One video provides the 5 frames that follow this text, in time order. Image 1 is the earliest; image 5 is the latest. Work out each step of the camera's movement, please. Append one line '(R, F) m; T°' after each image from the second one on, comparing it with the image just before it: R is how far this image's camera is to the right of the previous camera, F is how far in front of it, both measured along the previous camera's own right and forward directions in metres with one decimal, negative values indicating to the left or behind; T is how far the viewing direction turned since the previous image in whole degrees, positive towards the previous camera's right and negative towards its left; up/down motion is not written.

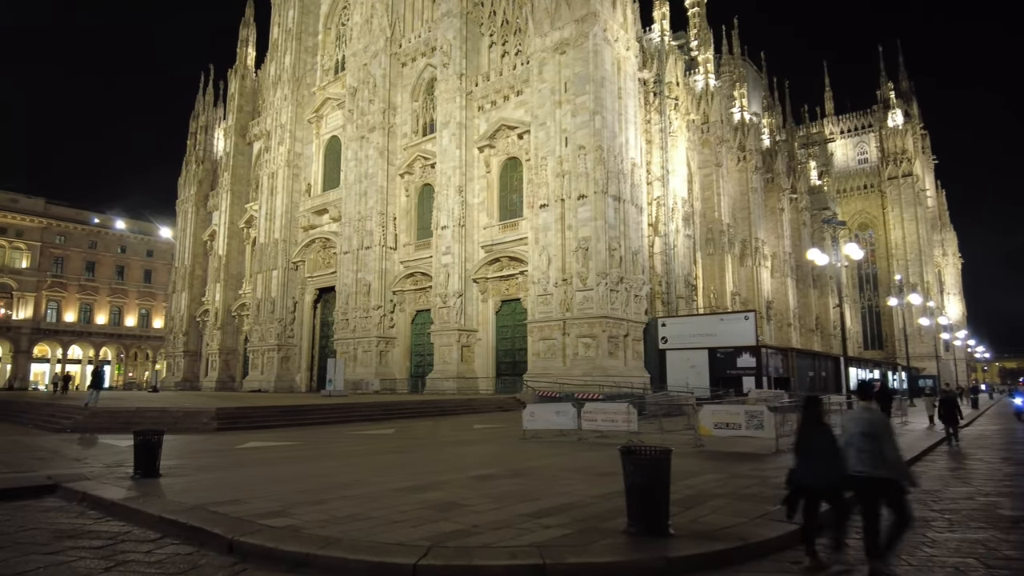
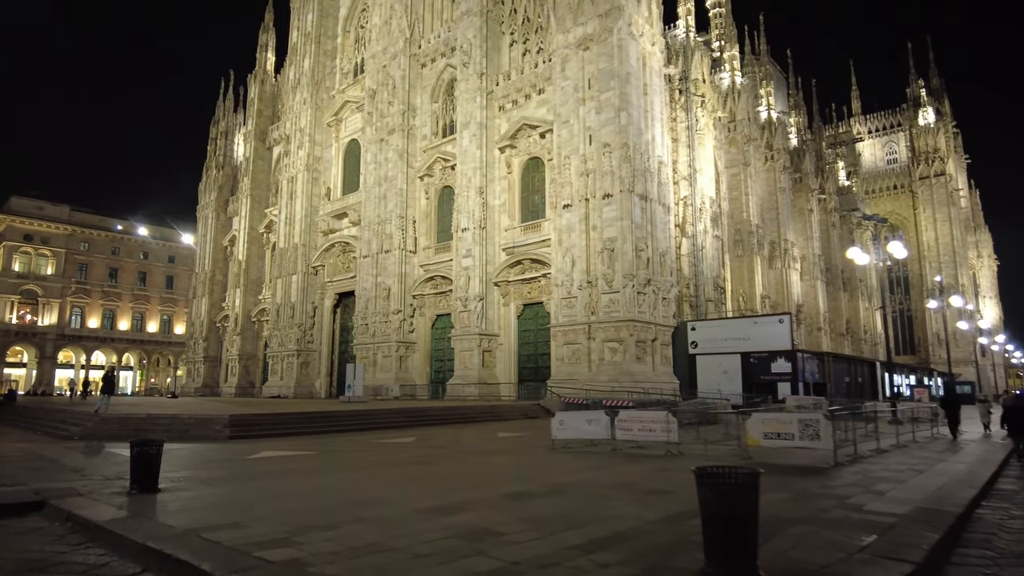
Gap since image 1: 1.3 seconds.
(-0.1, +0.7) m; -2°
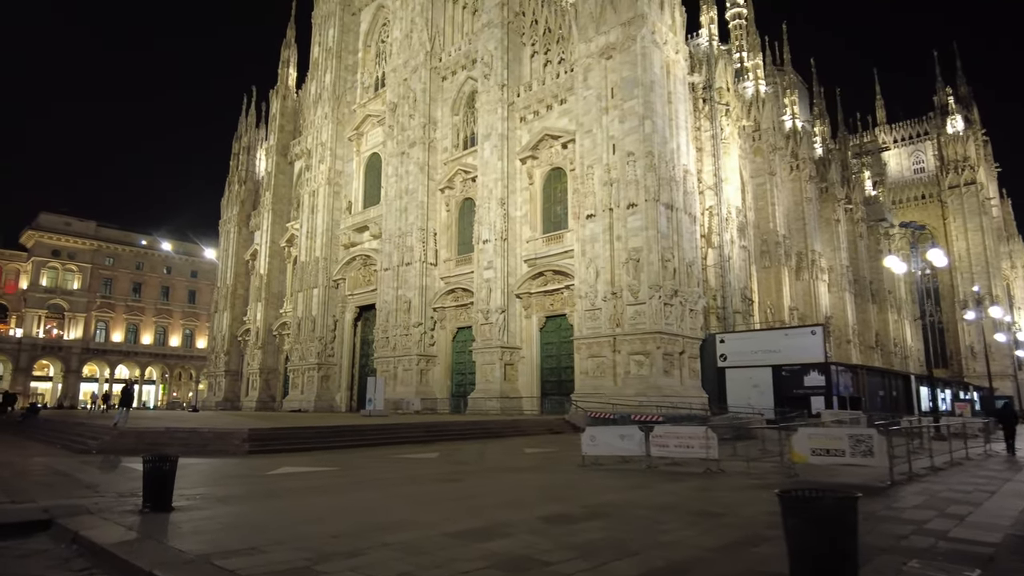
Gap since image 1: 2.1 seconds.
(-0.1, +0.4) m; -2°
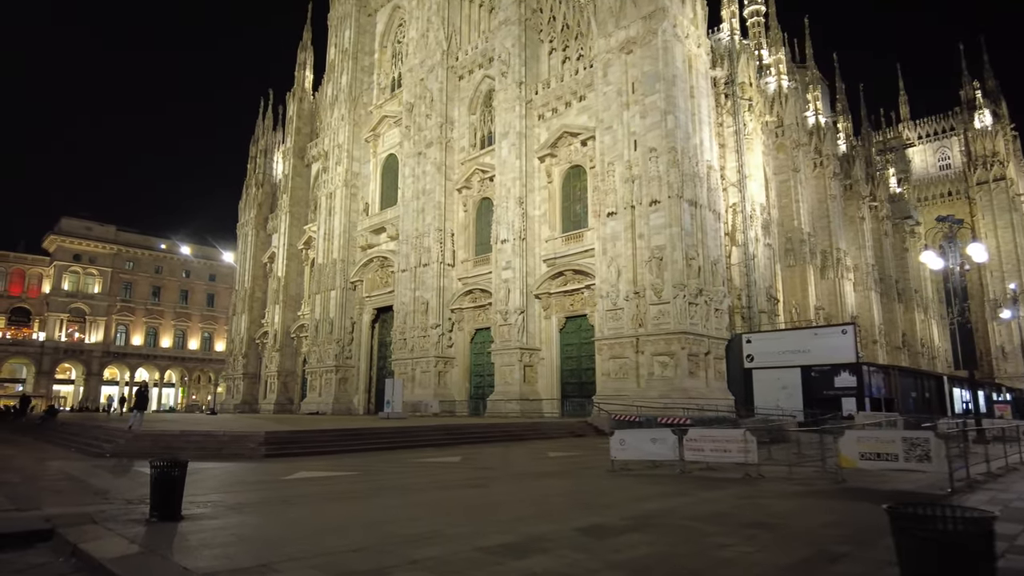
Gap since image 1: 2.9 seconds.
(-0.1, +0.4) m; -1°
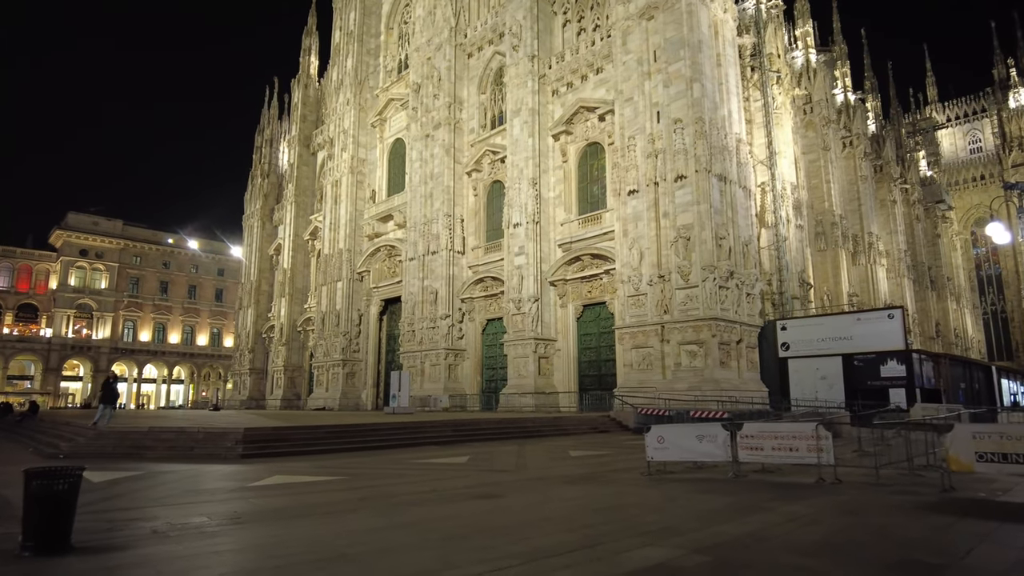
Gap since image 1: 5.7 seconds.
(0.0, +1.7) m; -1°
